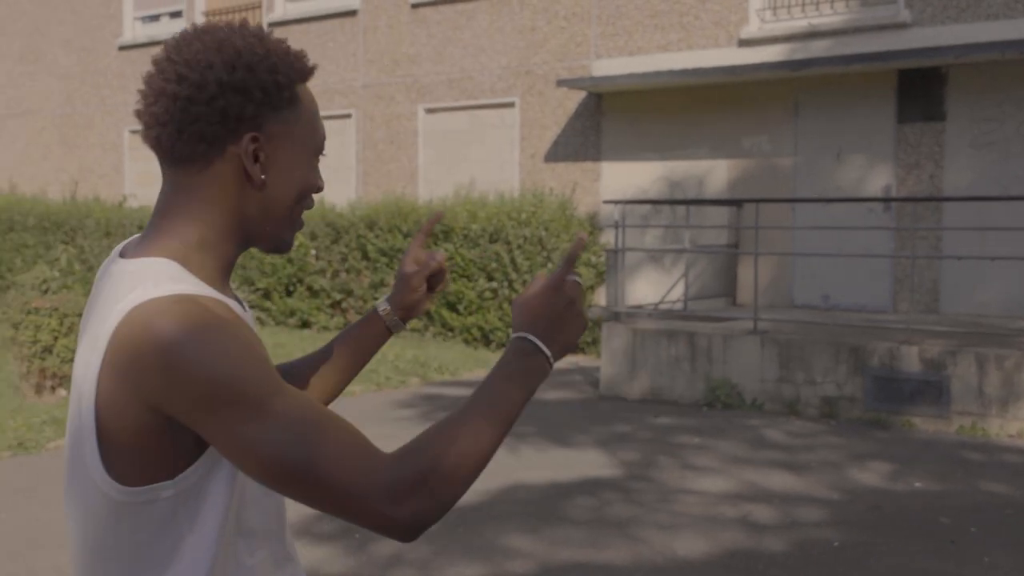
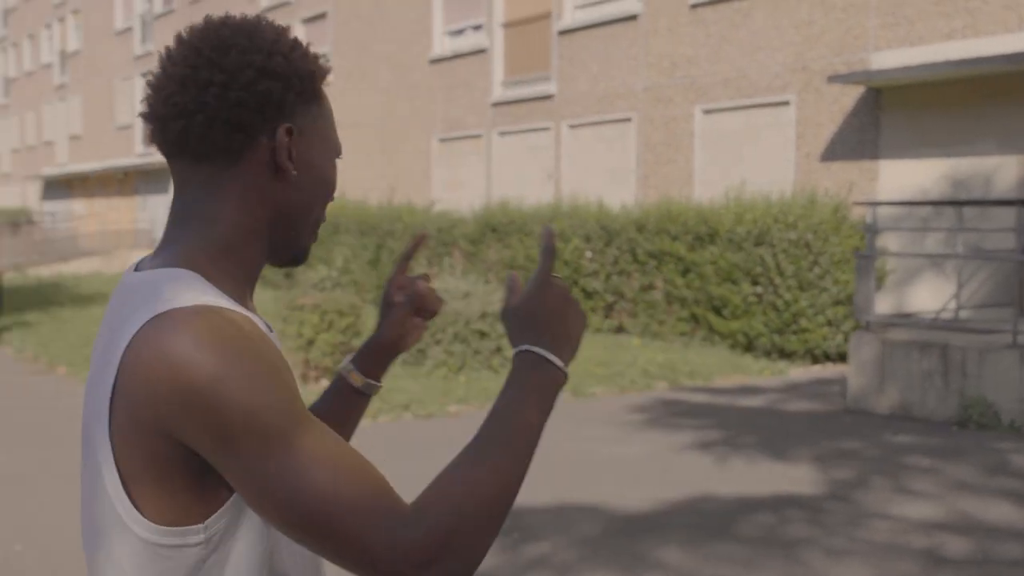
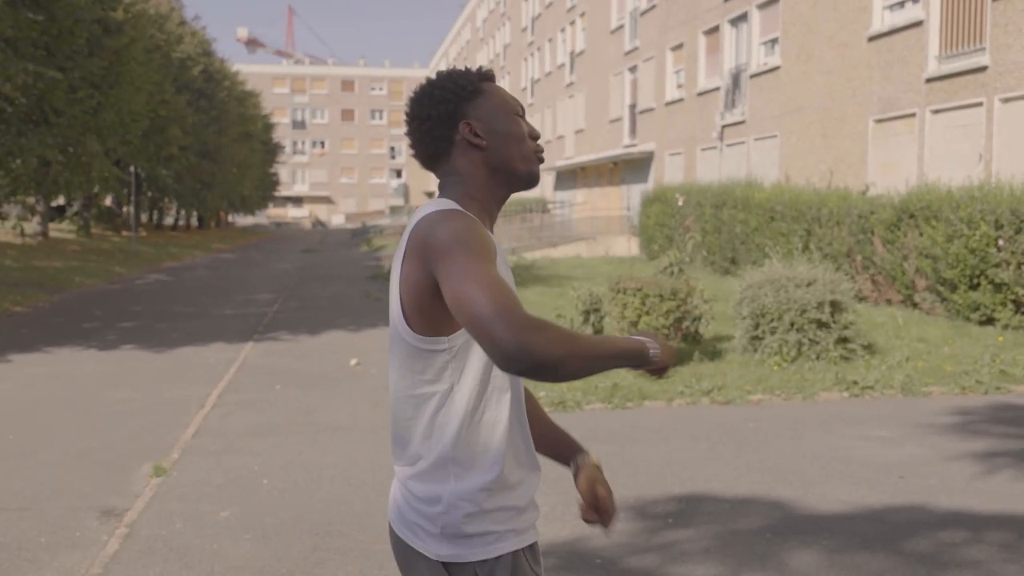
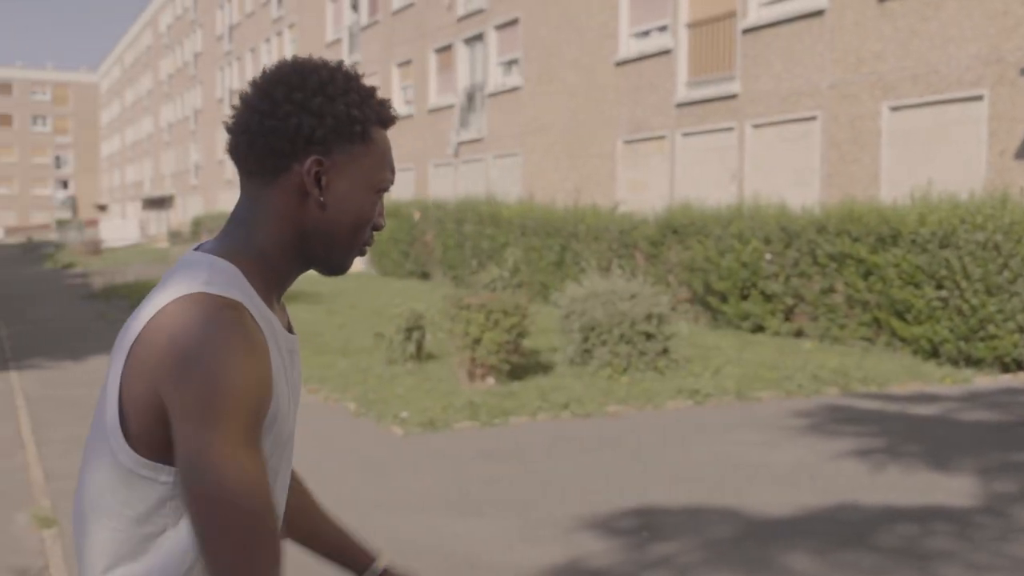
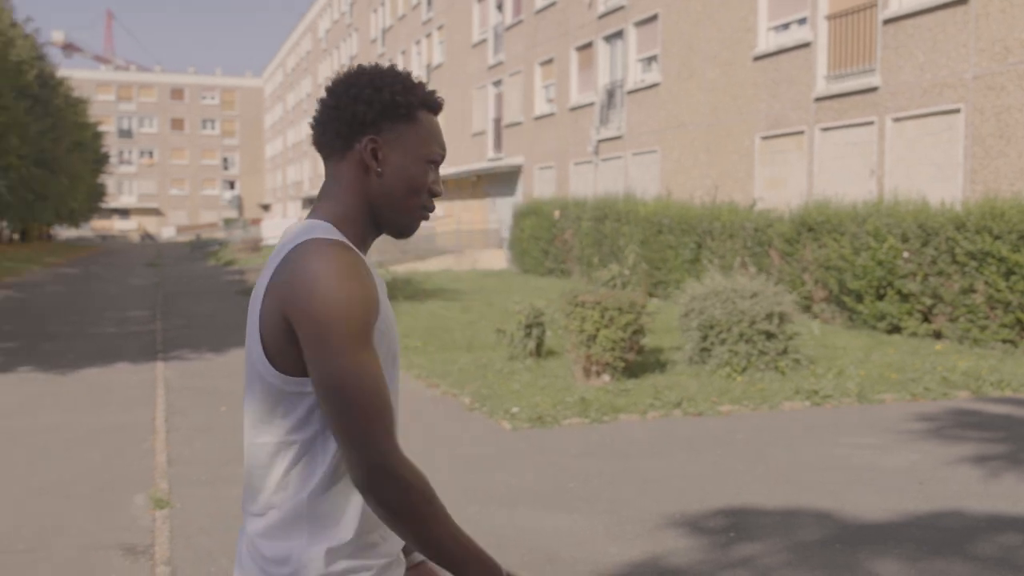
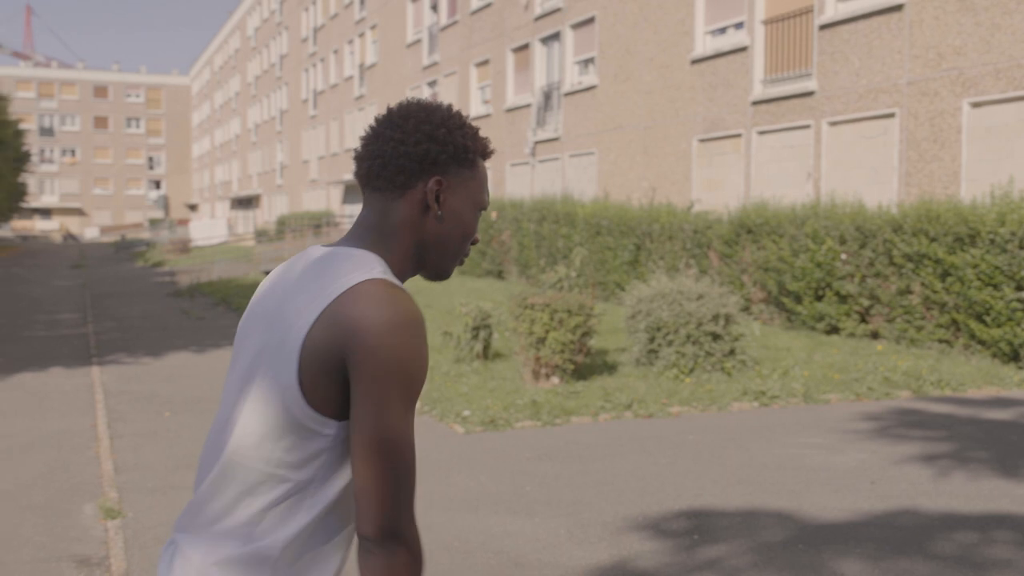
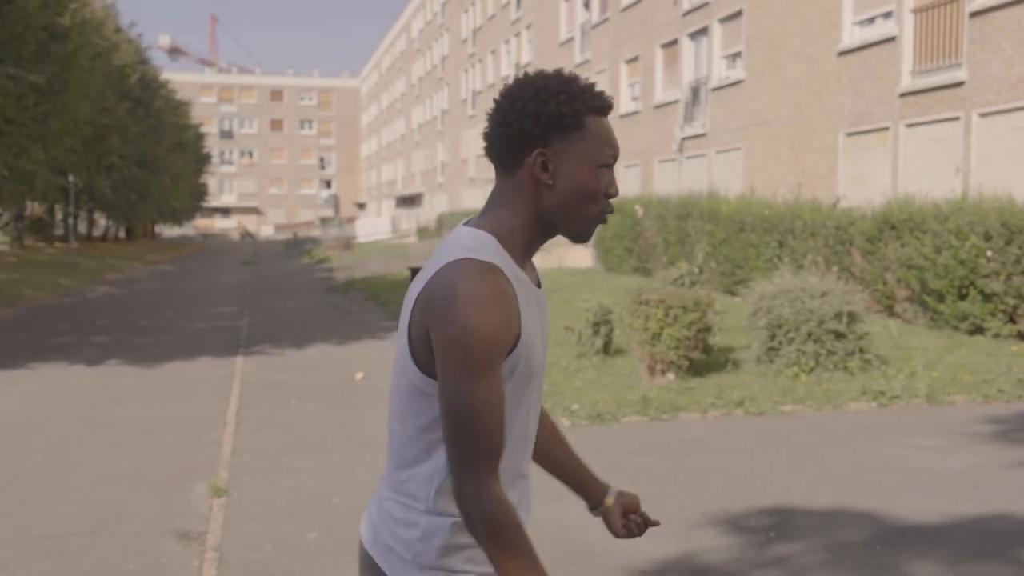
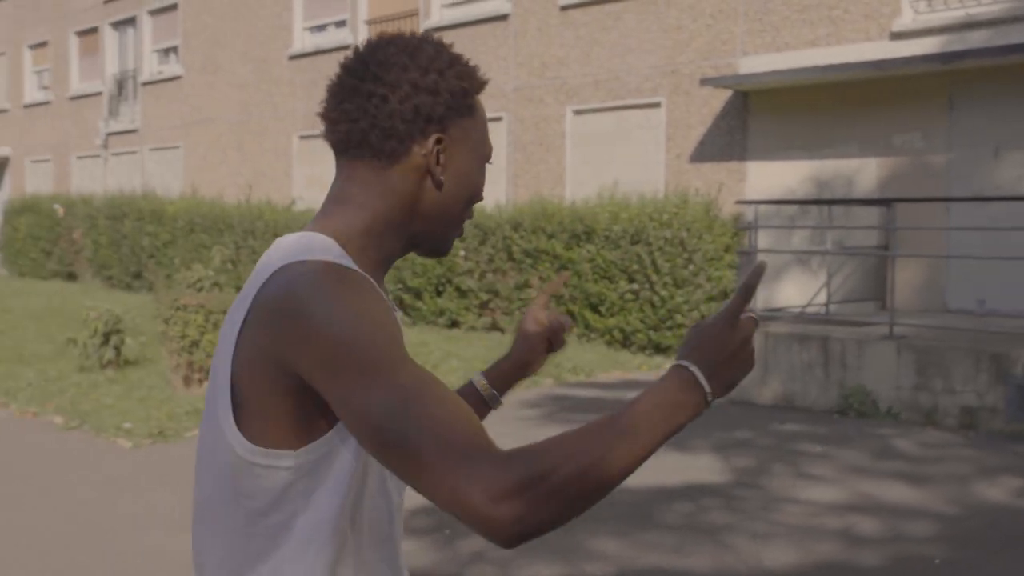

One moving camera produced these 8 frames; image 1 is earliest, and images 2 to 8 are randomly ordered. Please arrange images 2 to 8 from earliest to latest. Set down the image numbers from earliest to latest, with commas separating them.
8, 2, 4, 6, 5, 7, 3
